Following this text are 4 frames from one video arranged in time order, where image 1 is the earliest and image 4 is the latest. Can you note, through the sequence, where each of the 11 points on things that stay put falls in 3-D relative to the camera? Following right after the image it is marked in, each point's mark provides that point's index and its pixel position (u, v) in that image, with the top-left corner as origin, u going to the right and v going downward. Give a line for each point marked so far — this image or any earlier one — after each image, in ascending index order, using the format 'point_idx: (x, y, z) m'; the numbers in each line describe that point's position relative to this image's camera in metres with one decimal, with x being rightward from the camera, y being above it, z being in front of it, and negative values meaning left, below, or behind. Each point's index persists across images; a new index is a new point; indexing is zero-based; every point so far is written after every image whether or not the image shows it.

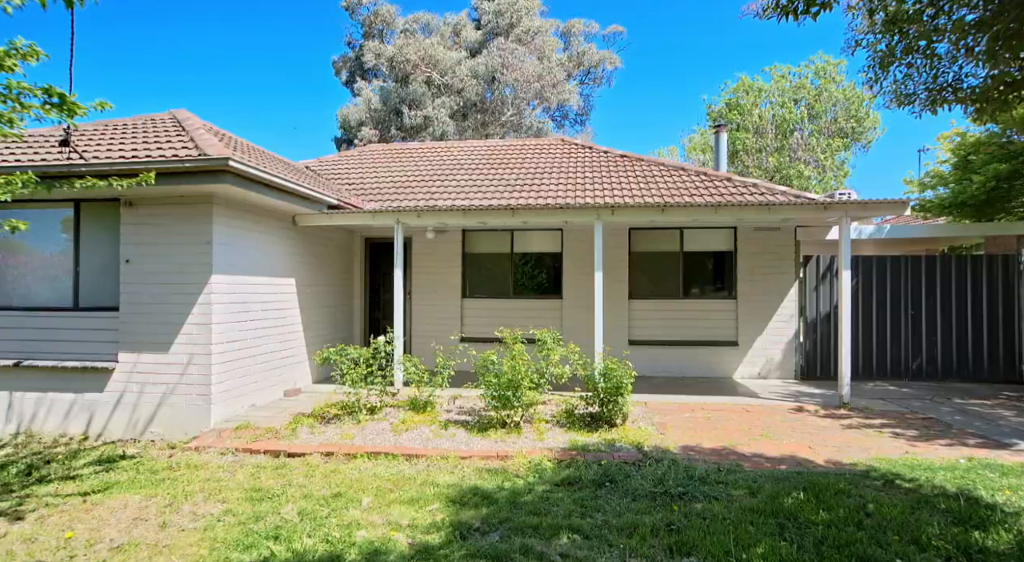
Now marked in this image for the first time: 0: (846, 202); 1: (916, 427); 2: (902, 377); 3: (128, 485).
0: (+4.5, +1.1, +8.2) m
1: (+4.5, -1.6, +6.8) m
2: (+6.3, -1.5, +9.7) m
3: (-3.4, -1.8, +5.3) m
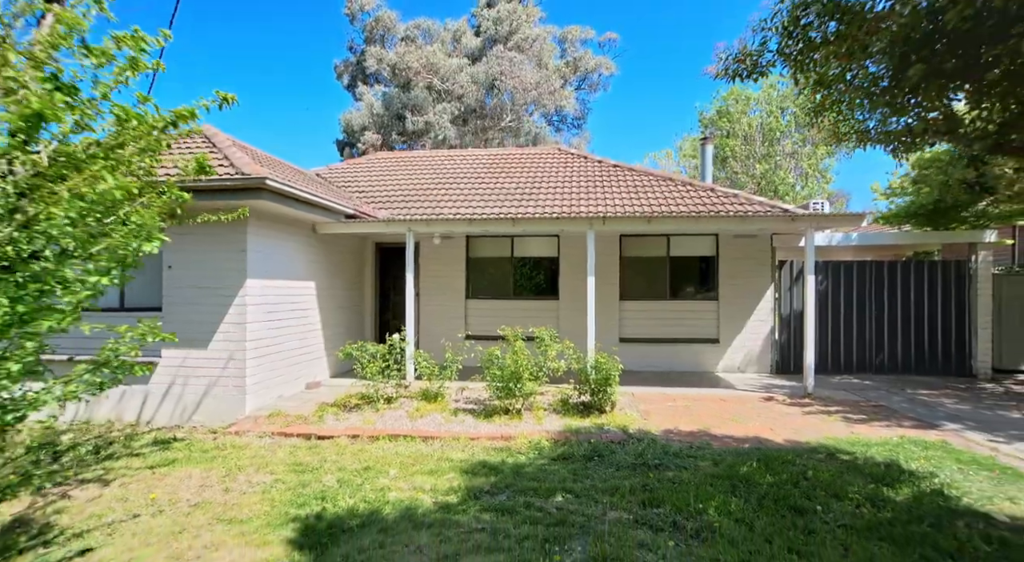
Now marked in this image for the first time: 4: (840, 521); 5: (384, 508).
0: (+4.5, +1.0, +9.2) m
1: (+4.5, -1.7, +7.7) m
2: (+6.3, -1.6, +10.7) m
3: (-3.3, -1.8, +6.2) m
4: (+2.3, -1.6, +4.1) m
5: (-1.0, -1.8, +4.8) m
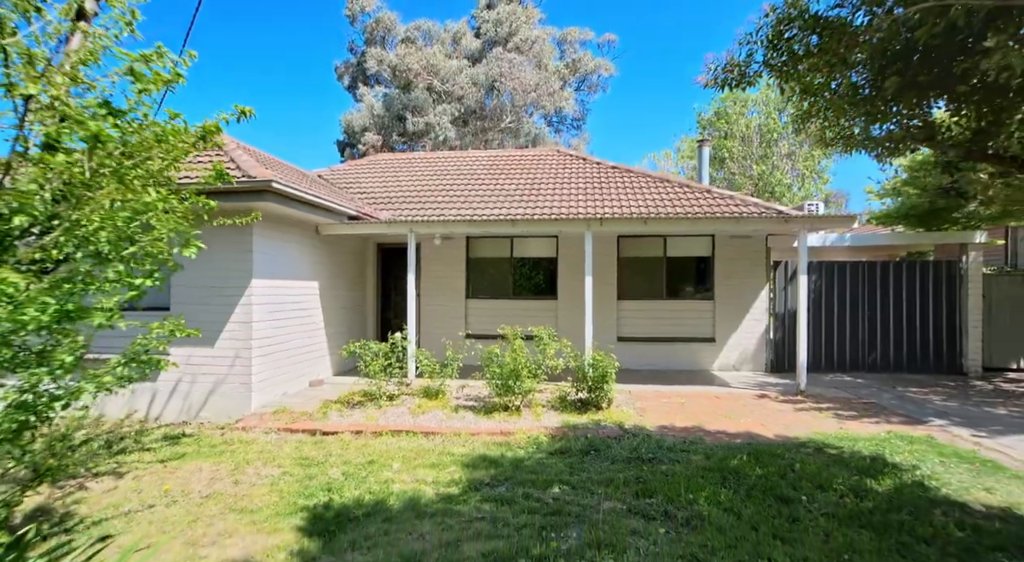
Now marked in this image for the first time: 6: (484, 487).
0: (+4.5, +1.0, +9.4) m
1: (+4.5, -1.7, +8.0) m
2: (+6.3, -1.6, +10.9) m
3: (-3.3, -1.8, +6.4) m
4: (+2.2, -1.6, +4.4) m
5: (-1.0, -1.8, +5.0) m
6: (-0.2, -1.8, +5.3) m
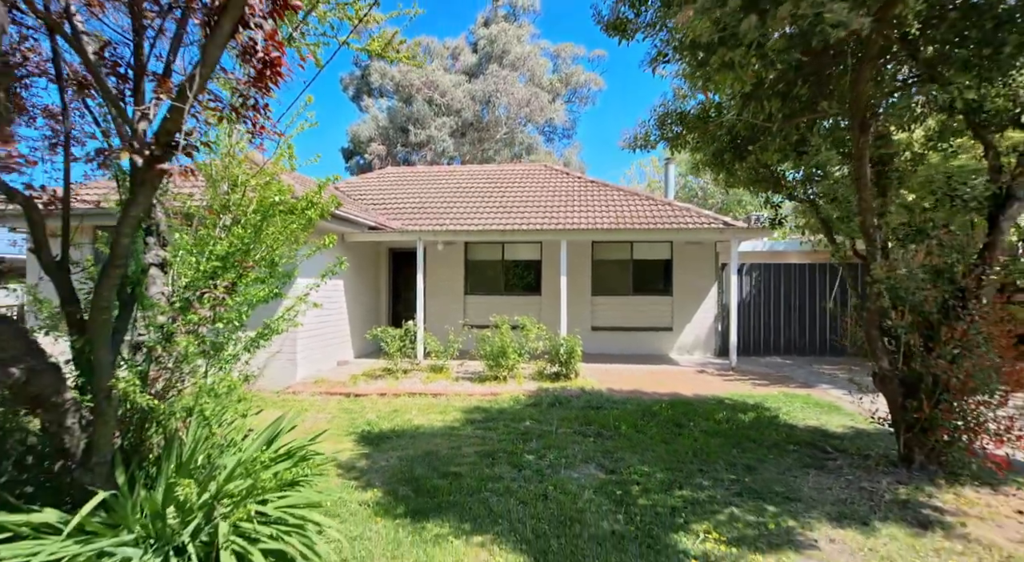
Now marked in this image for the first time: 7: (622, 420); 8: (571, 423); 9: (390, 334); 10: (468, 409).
0: (+4.3, +1.0, +11.6) m
1: (+4.3, -1.7, +10.2) m
2: (+6.1, -1.6, +13.2) m
3: (-3.5, -1.8, +8.6) m
4: (+2.1, -1.6, +6.6) m
5: (-1.2, -1.8, +7.3) m
6: (-0.4, -1.8, +7.5) m
7: (+1.3, -1.7, +7.2) m
8: (+0.7, -1.7, +7.2) m
9: (-2.2, -1.0, +10.8) m
10: (-0.6, -1.7, +8.3) m
